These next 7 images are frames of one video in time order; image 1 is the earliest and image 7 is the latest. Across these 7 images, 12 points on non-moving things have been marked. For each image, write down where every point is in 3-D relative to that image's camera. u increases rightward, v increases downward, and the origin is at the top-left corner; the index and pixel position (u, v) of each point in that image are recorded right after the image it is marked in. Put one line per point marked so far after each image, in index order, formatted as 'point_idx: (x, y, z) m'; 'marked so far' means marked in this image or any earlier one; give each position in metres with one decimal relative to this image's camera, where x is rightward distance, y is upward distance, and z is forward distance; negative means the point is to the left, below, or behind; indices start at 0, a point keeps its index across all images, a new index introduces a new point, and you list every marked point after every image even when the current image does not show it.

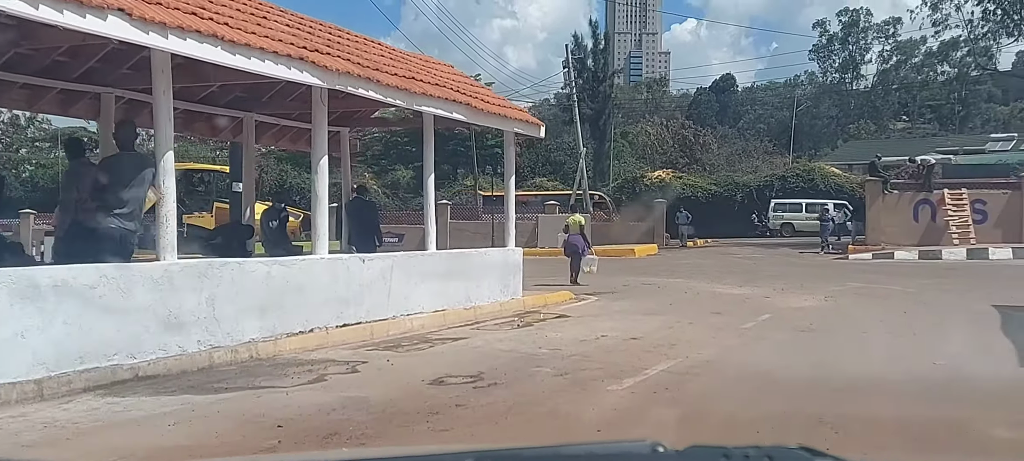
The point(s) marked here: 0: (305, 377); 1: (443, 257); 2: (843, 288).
0: (-1.3, -0.9, +6.6) m
1: (-0.7, -0.3, +10.3) m
2: (+5.1, -0.9, +16.0) m
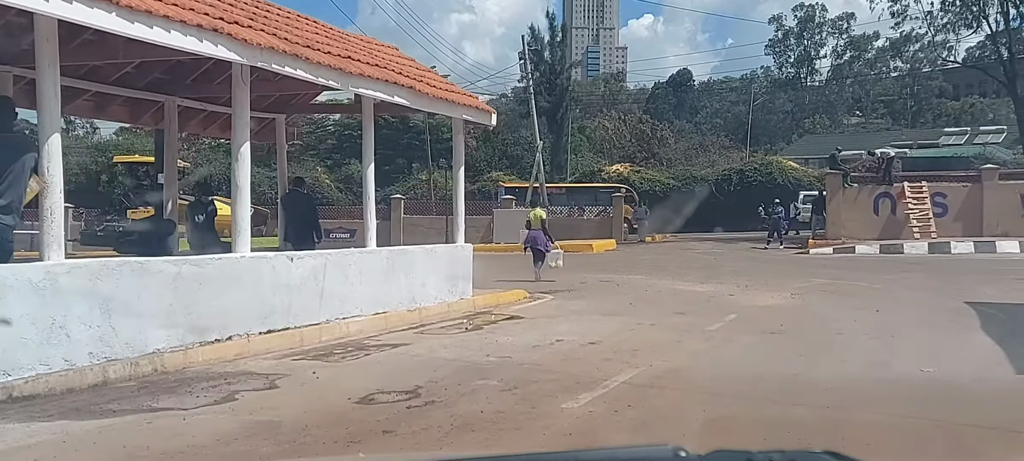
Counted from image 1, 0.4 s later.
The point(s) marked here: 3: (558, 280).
0: (-1.7, -0.9, +5.7) m
1: (-1.2, -0.2, +9.5) m
2: (+4.4, -0.8, +15.4) m
3: (+0.8, -0.8, +17.1) m
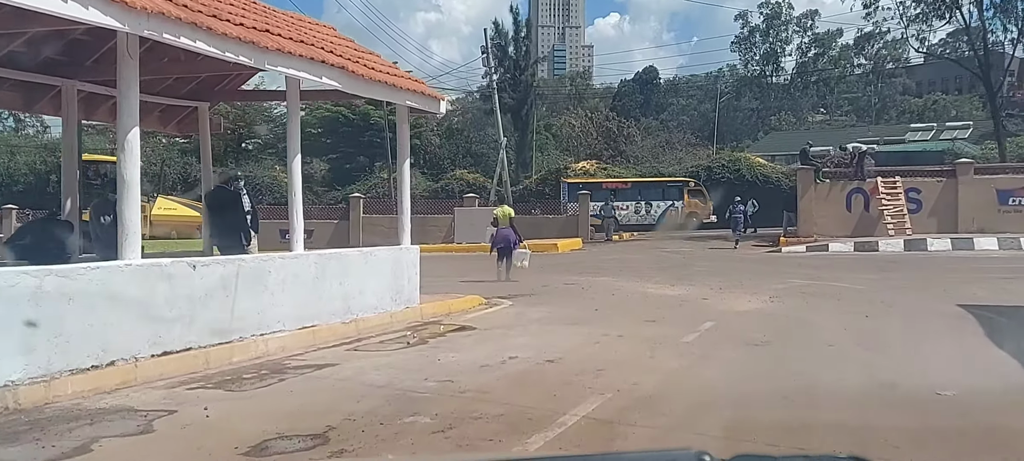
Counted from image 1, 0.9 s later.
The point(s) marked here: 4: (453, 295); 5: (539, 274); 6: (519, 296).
0: (-2.0, -0.9, +4.5) m
1: (-1.6, -0.2, +8.3) m
2: (+3.8, -0.8, +14.4) m
3: (+0.1, -0.8, +15.9) m
4: (-0.7, -0.8, +13.0) m
5: (+0.5, -0.8, +19.3) m
6: (+0.1, -0.8, +13.2) m
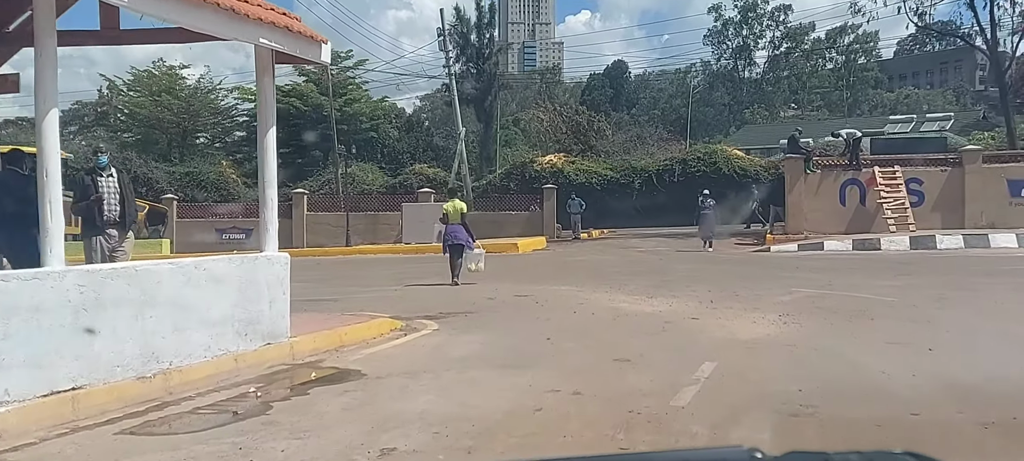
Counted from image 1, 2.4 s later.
0: (-2.4, -1.0, +1.4) m
1: (-2.1, -0.2, +5.1) m
2: (+3.1, -0.7, +11.3) m
3: (-0.6, -0.8, +12.8) m
4: (-1.4, -0.8, +9.9) m
5: (-0.3, -0.8, +16.2) m
6: (-0.6, -0.8, +10.1) m
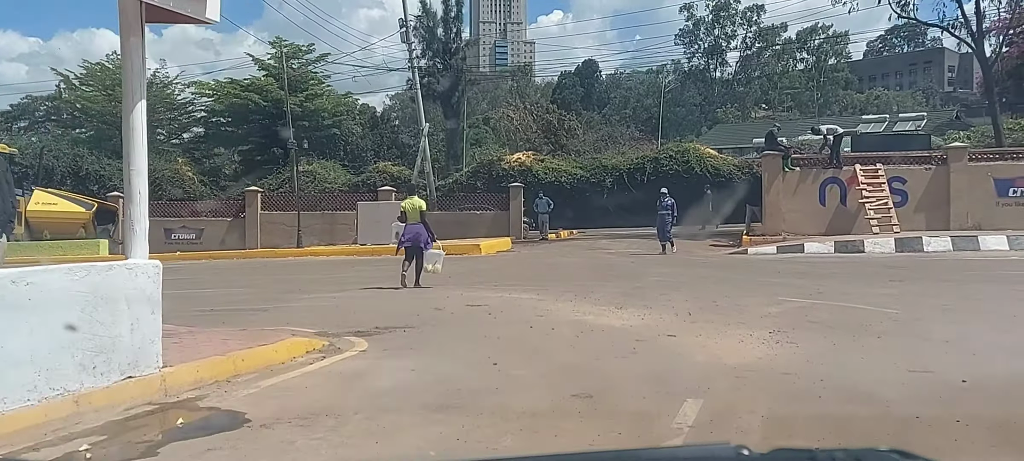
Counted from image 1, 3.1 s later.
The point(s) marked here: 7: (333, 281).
0: (-2.6, -1.0, -0.1) m
1: (-2.4, -0.2, +3.6) m
2: (+2.6, -0.8, +10.0) m
3: (-1.2, -0.8, +11.3) m
4: (-1.8, -0.8, +8.4) m
5: (-0.9, -0.8, +14.7) m
6: (-1.0, -0.8, +8.7) m
7: (-3.0, -0.9, +17.4) m
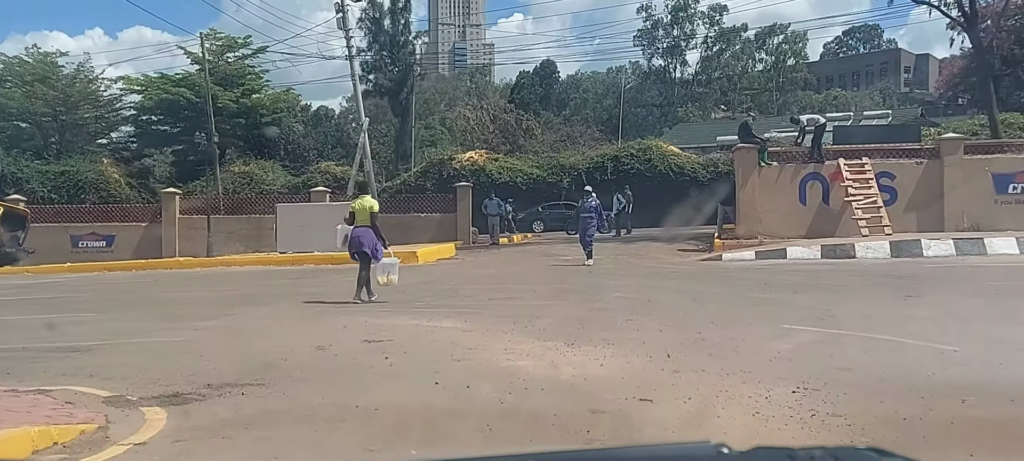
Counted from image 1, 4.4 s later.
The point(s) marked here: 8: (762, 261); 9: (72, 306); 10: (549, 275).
0: (-2.8, -1.0, -3.1) m
1: (-2.8, -0.3, +0.7) m
2: (+2.0, -0.8, +7.3) m
3: (-1.8, -0.9, +8.5) m
4: (-2.4, -0.9, +5.5) m
5: (-1.8, -0.9, +11.8) m
6: (-1.6, -0.9, +5.8) m
7: (-3.9, -1.0, +14.5) m
8: (+4.3, -0.5, +17.8) m
9: (-5.9, -1.0, +13.8) m
10: (+0.5, -0.6, +15.1) m
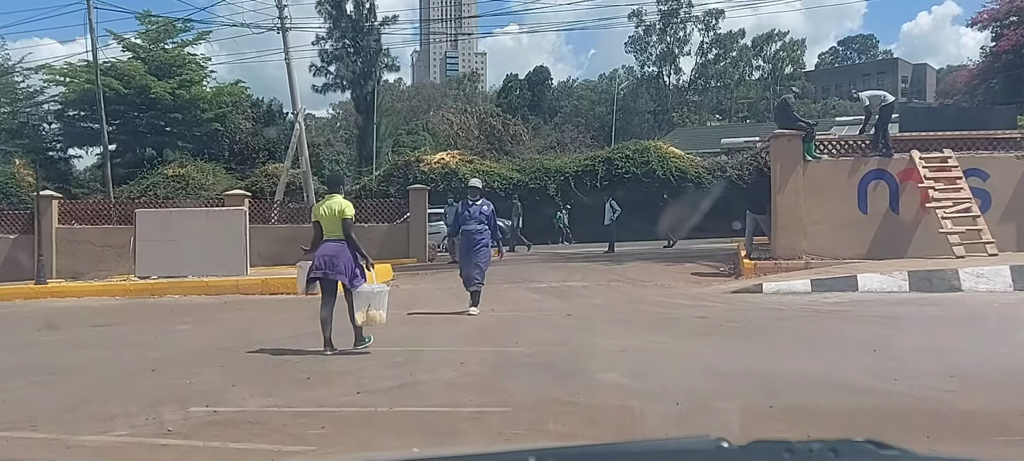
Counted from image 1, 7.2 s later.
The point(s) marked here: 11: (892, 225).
0: (-3.4, -1.0, -8.8) m
1: (-3.4, -0.3, -5.0) m
2: (+1.4, -0.9, +1.6) m
3: (-2.4, -1.0, +2.7) m
4: (-2.9, -1.0, -0.2) m
5: (-2.4, -1.0, +6.1) m
6: (-2.1, -1.0, +0.1) m
7: (-4.5, -1.1, +8.7) m
8: (+3.7, -0.8, +12.1) m
9: (-6.5, -1.1, +8.0) m
10: (-0.1, -0.8, +9.4) m
11: (+5.7, +0.1, +15.5) m
